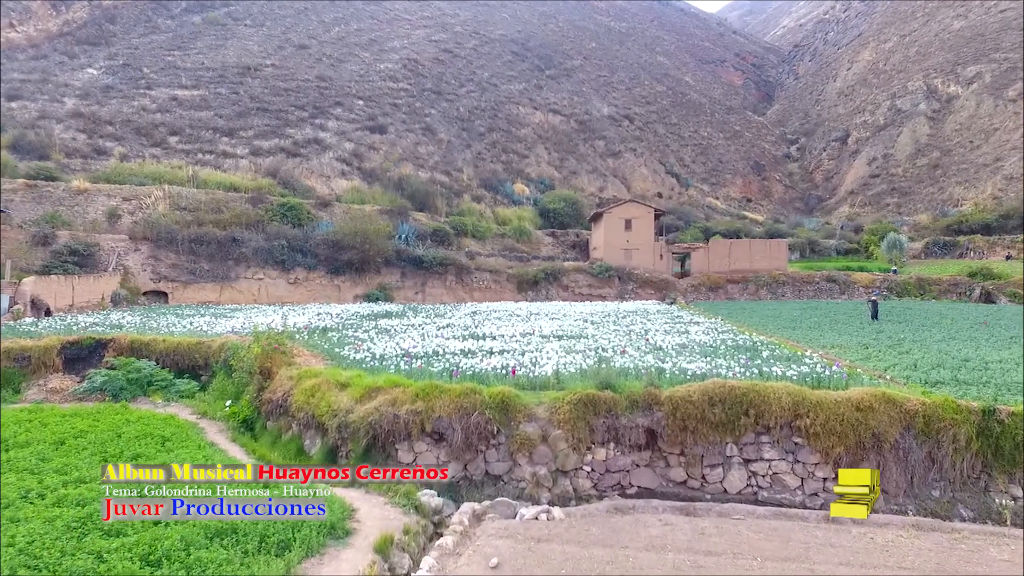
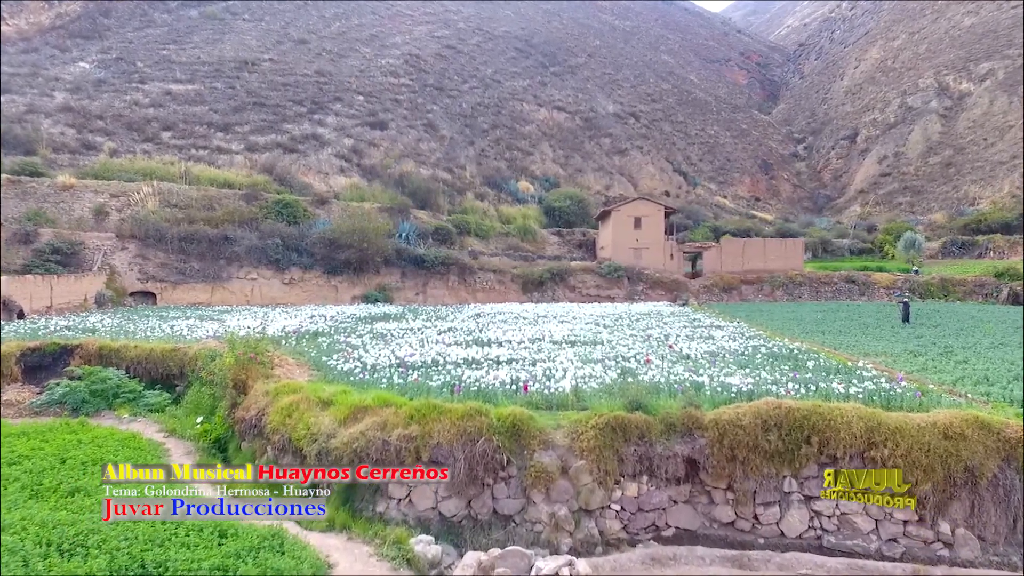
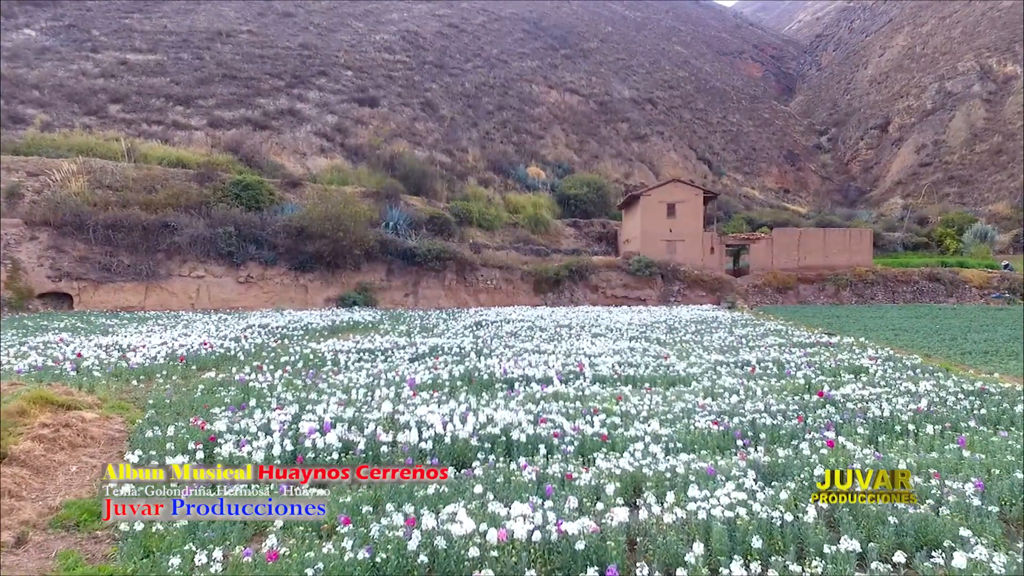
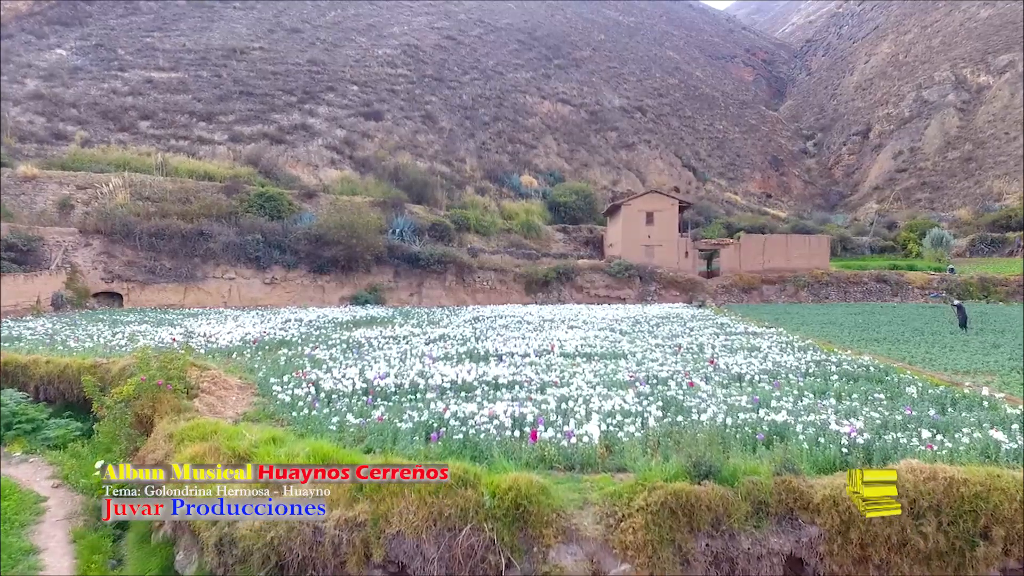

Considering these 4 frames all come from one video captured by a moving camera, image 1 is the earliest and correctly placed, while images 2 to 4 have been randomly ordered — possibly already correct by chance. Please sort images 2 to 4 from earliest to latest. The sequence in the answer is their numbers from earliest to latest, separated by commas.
2, 4, 3
